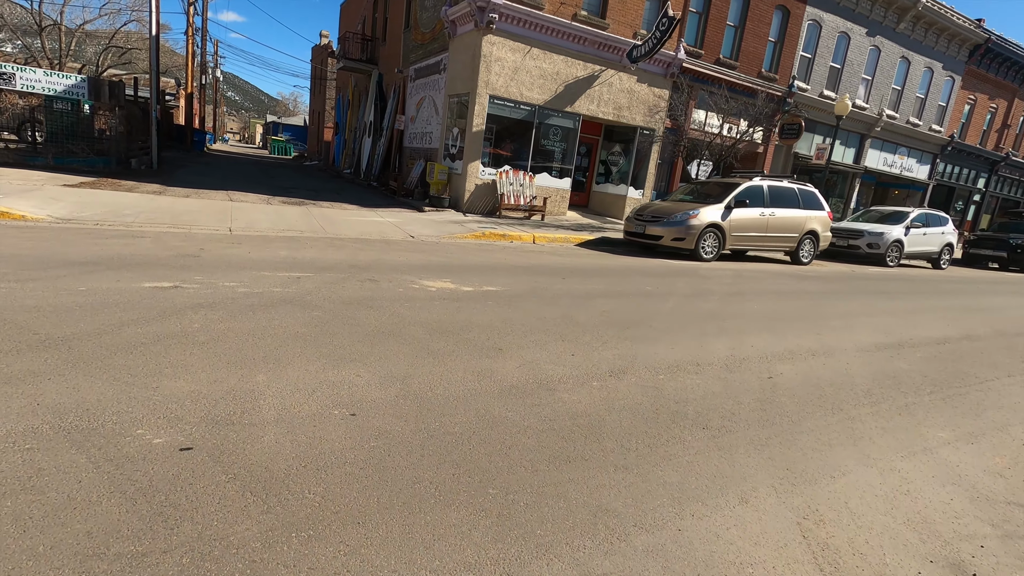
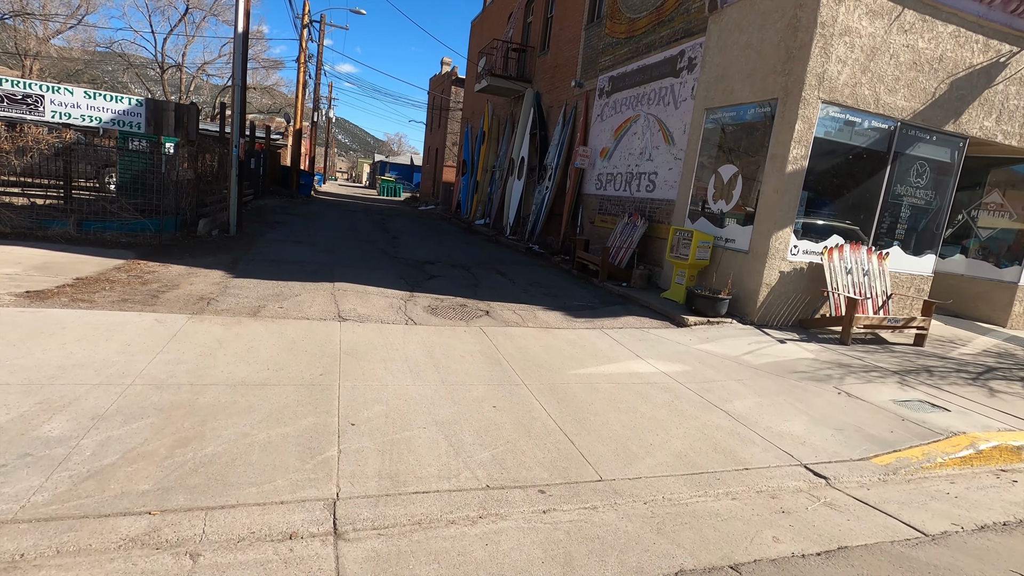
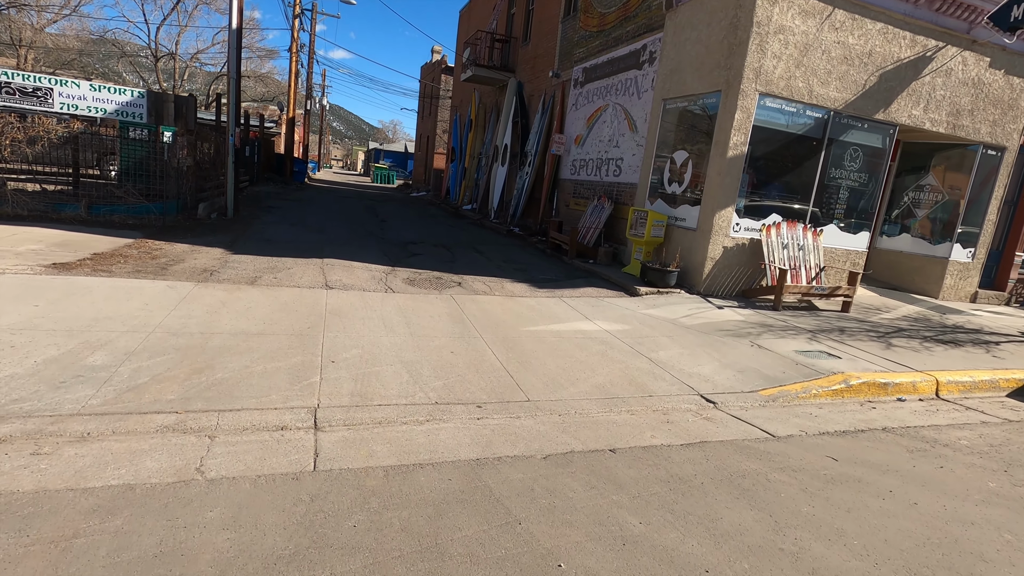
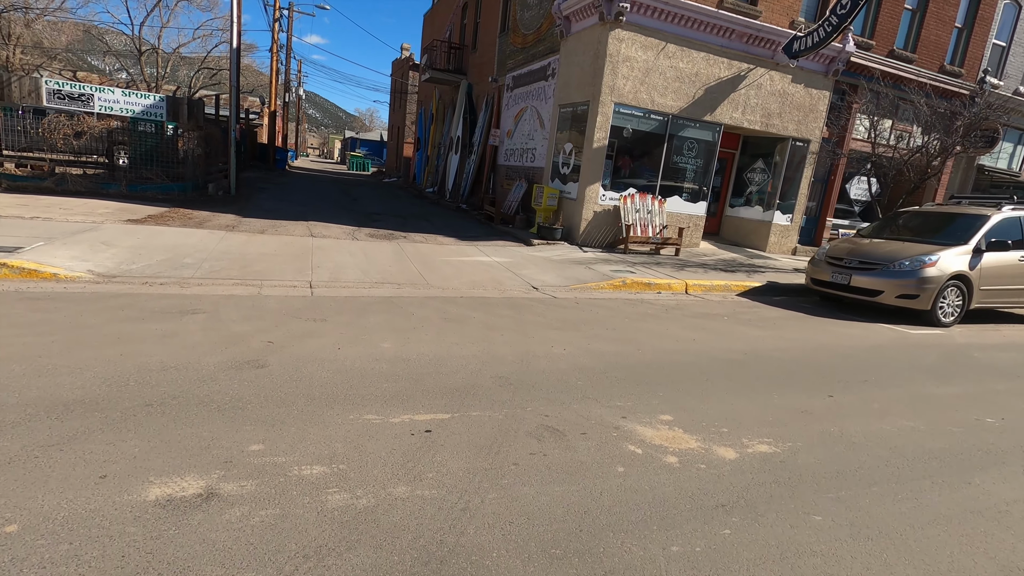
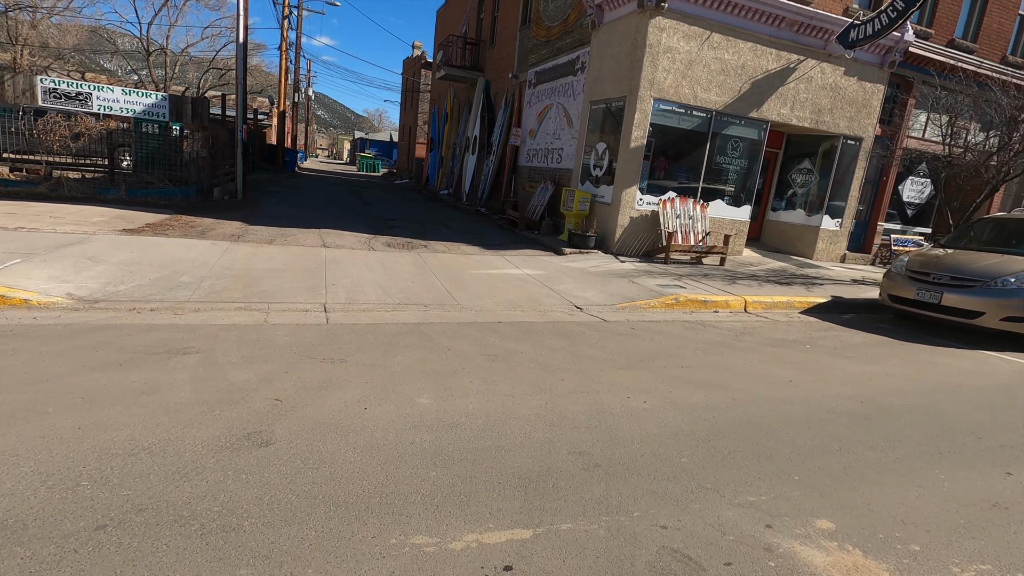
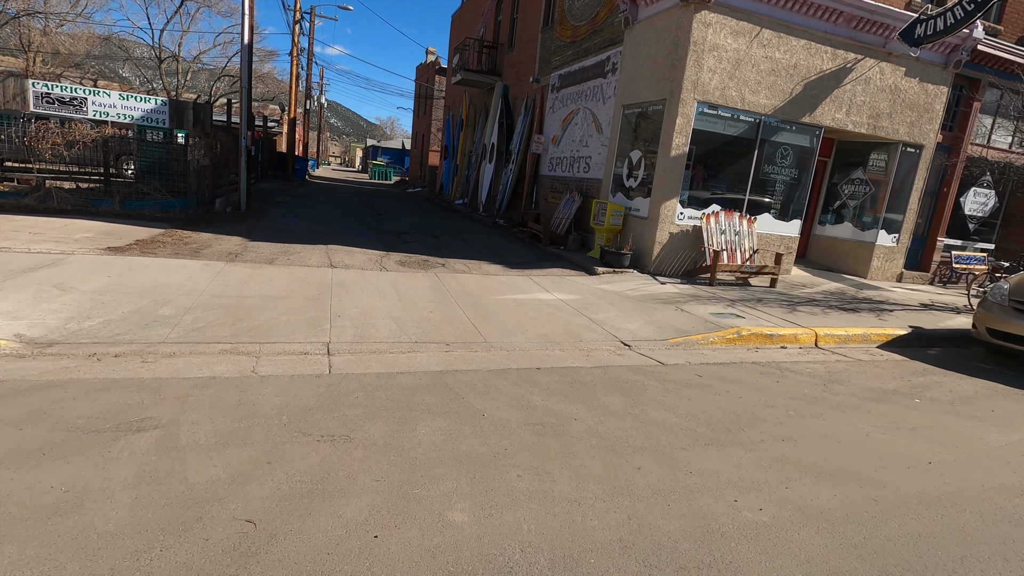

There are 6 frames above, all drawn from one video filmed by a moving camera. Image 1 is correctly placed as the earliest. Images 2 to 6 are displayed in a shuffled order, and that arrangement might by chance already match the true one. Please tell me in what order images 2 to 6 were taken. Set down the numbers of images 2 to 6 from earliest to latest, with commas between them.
4, 5, 6, 3, 2
